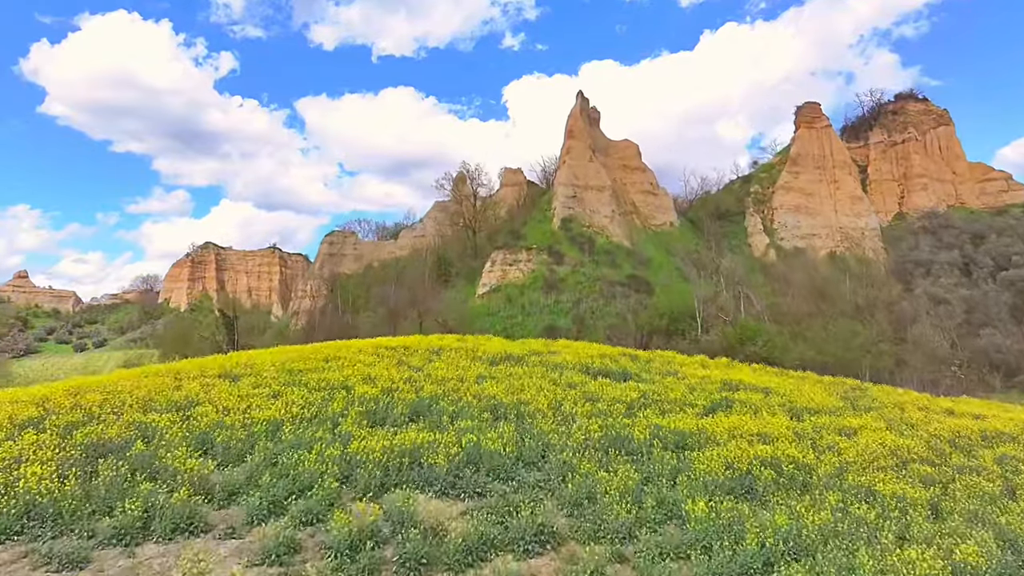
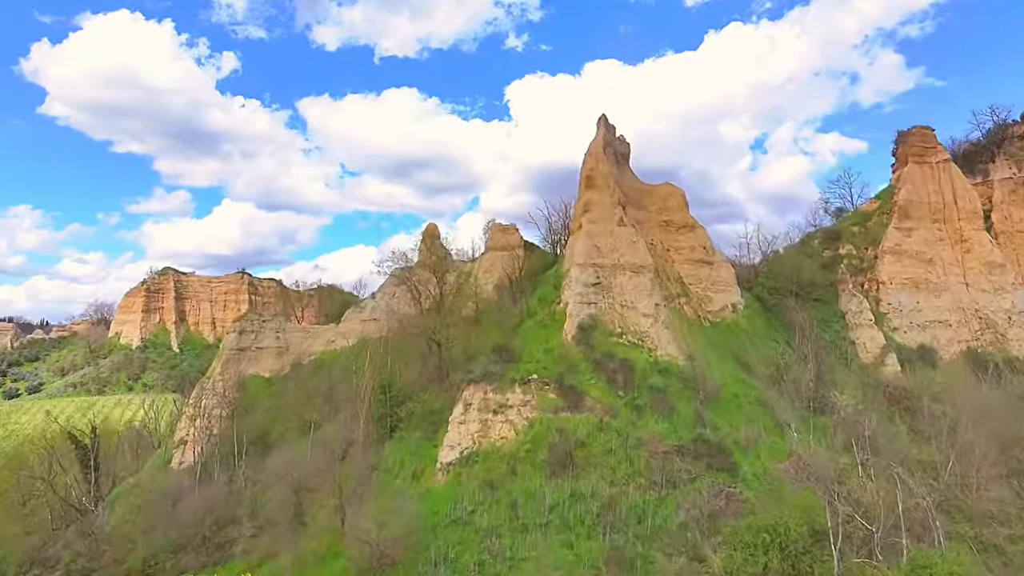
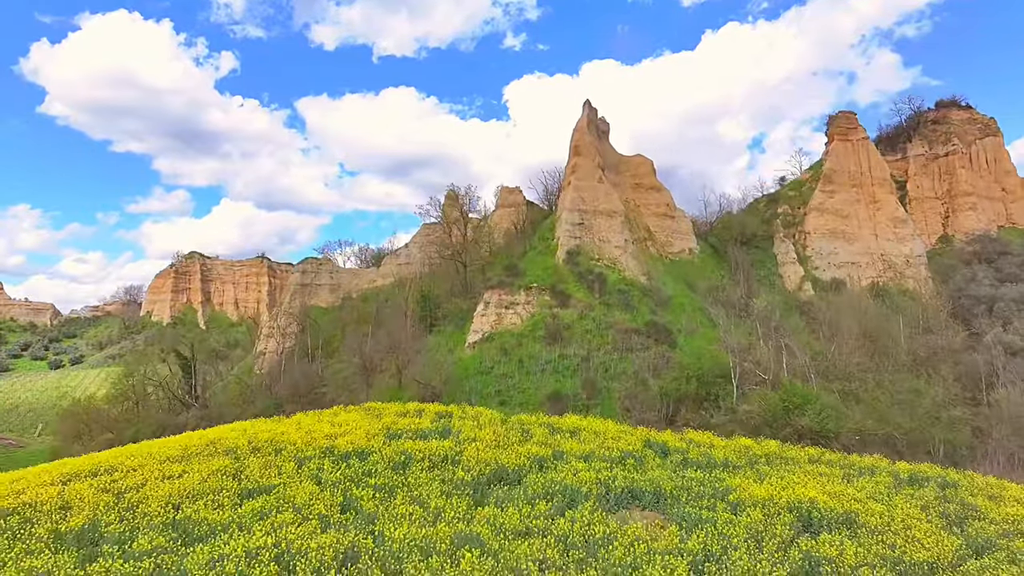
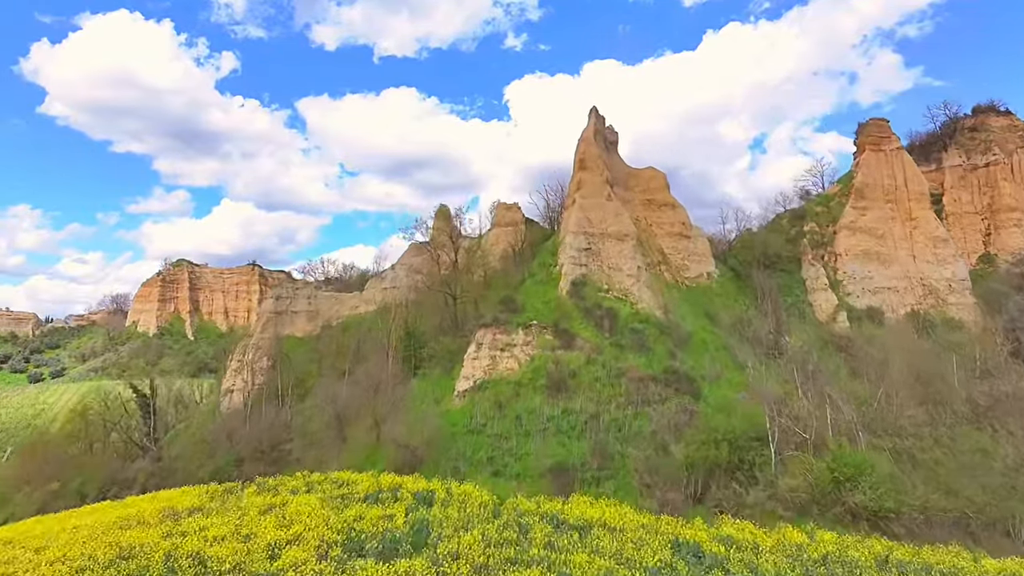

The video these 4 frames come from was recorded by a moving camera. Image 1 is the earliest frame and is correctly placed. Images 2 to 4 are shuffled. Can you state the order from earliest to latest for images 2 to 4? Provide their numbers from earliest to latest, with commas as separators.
3, 4, 2
